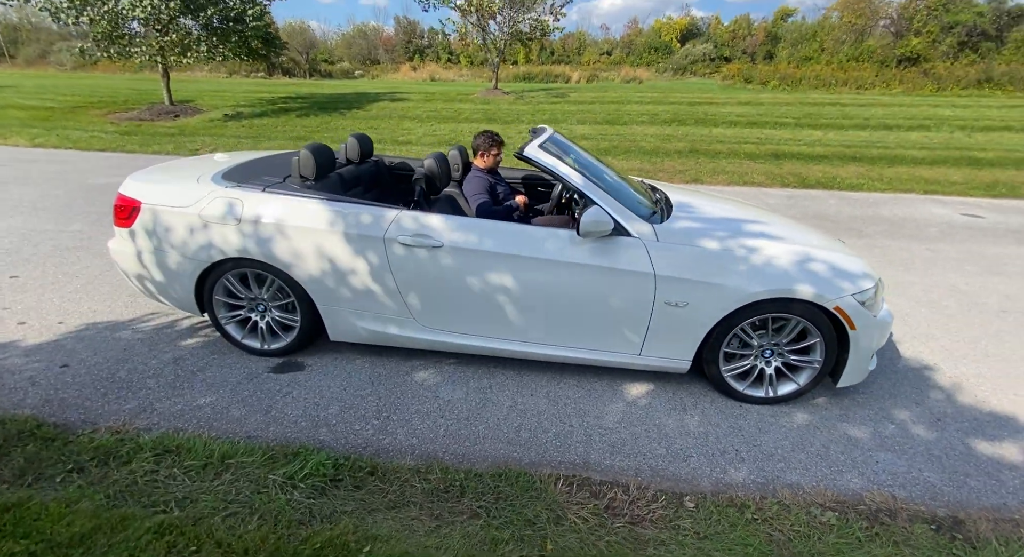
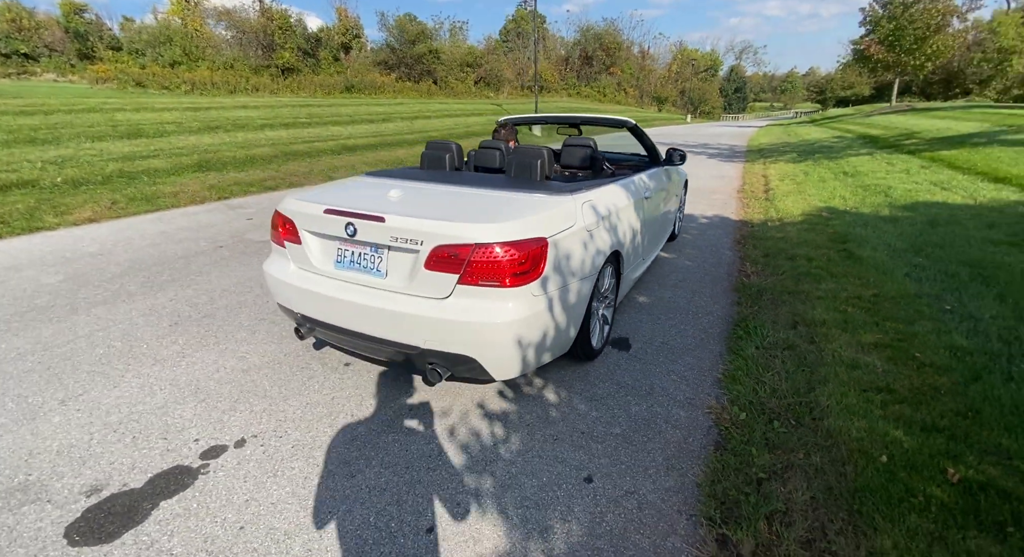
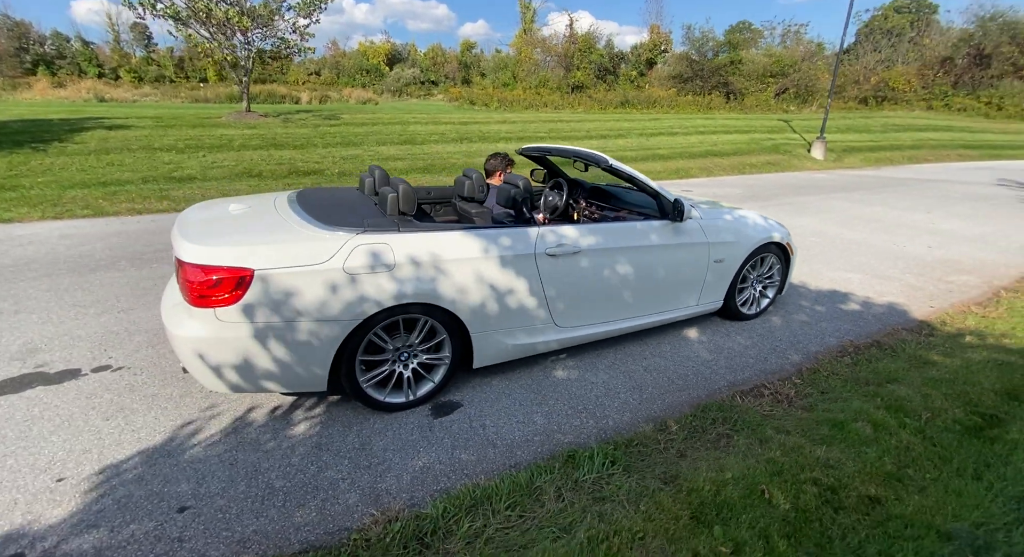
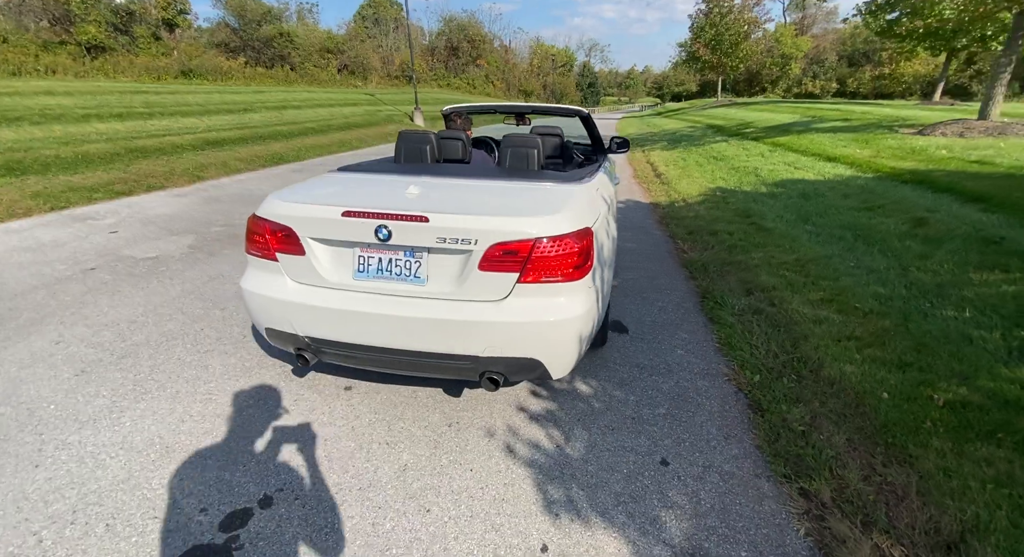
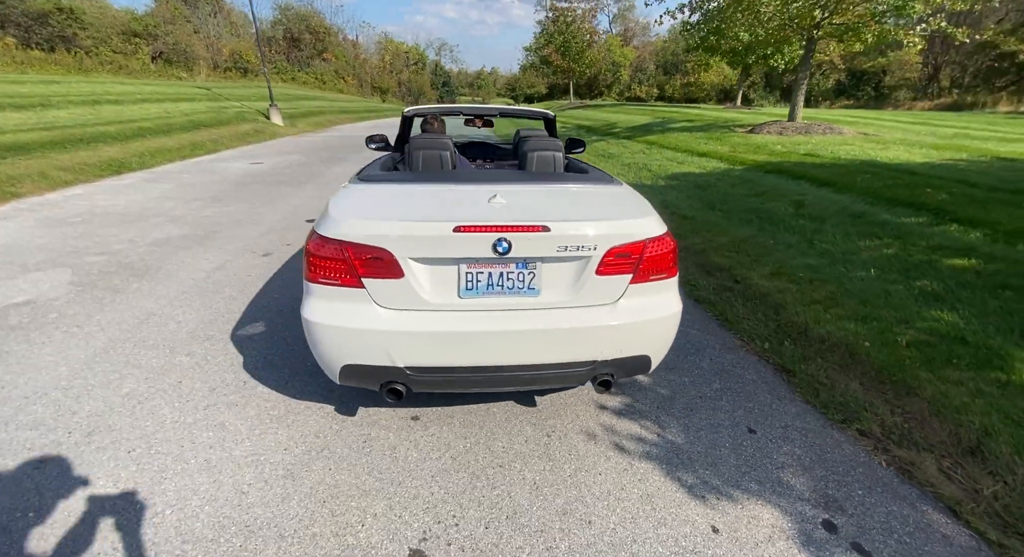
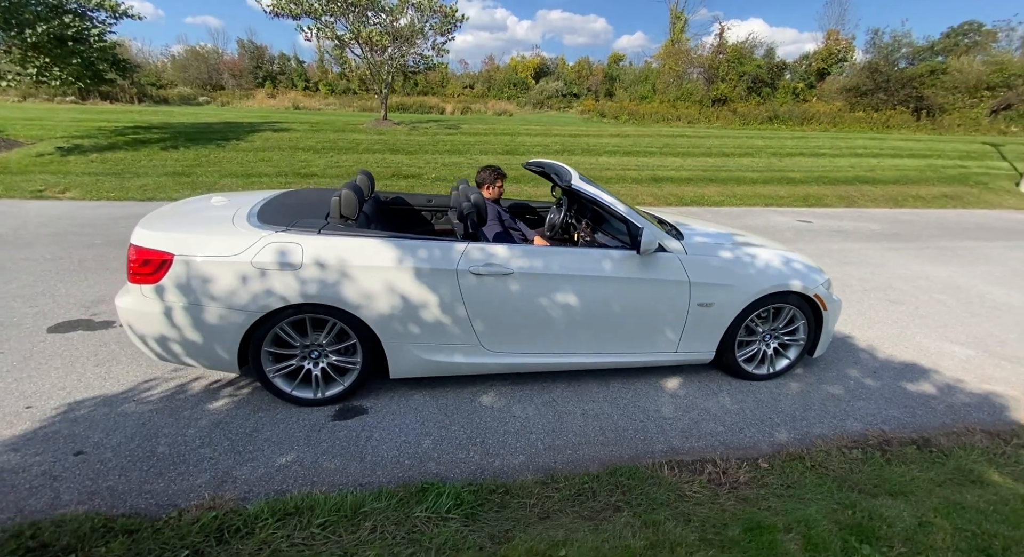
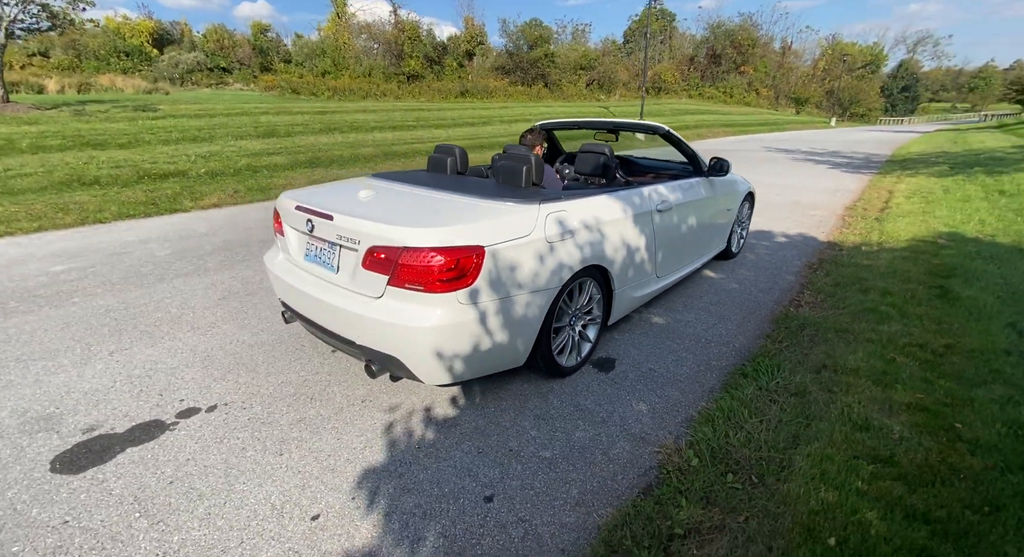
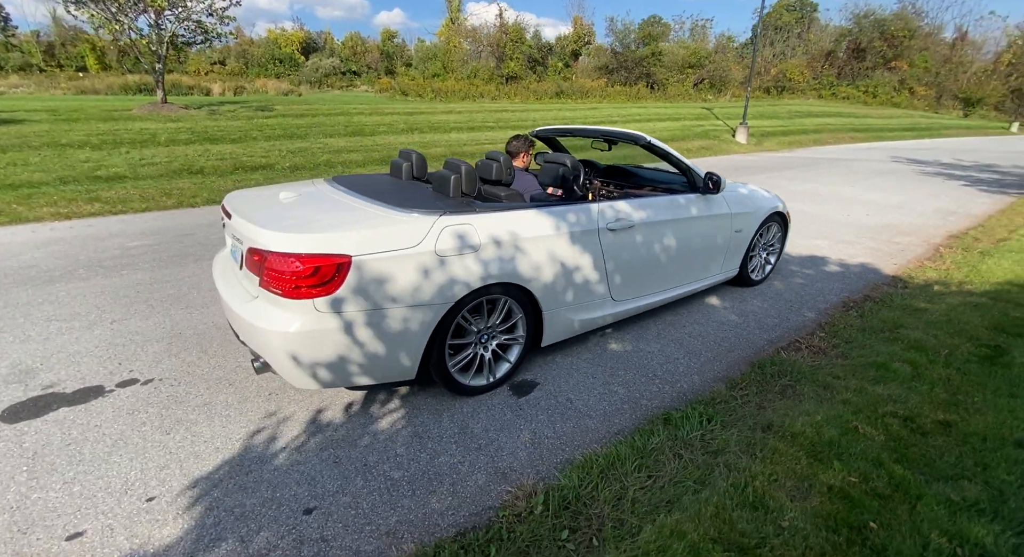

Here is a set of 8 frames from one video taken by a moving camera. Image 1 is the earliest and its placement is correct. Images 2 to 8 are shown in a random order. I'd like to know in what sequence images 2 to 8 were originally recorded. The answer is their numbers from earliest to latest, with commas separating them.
6, 3, 8, 7, 2, 4, 5
